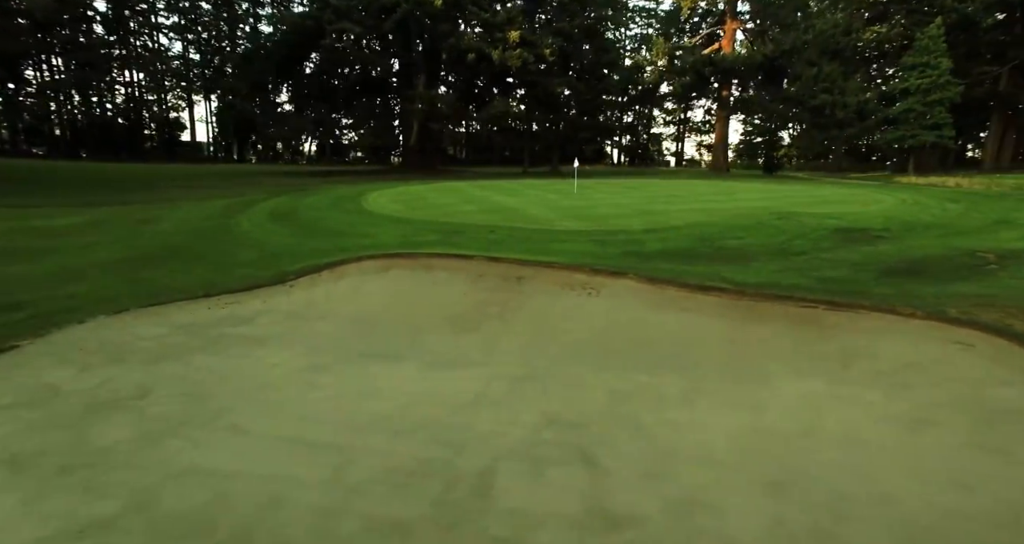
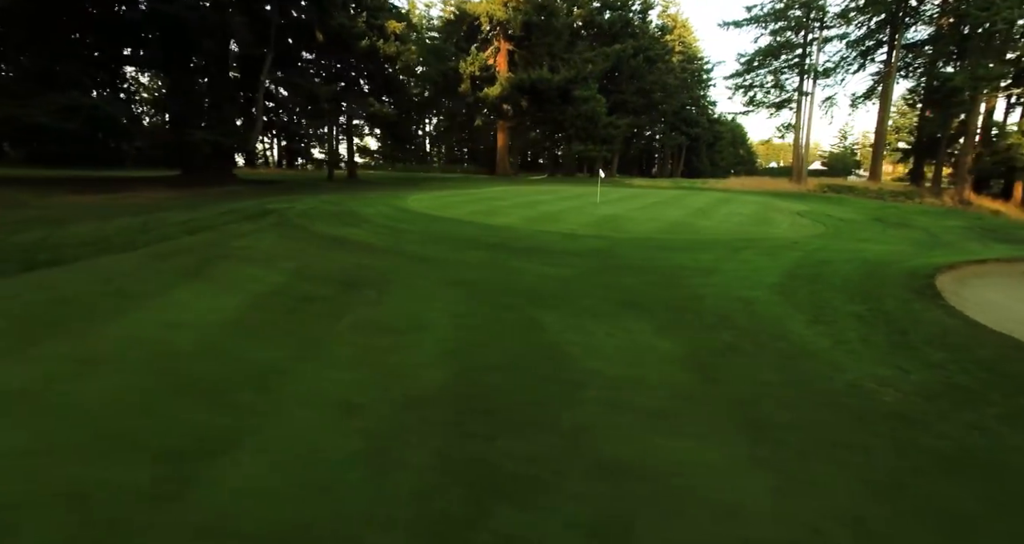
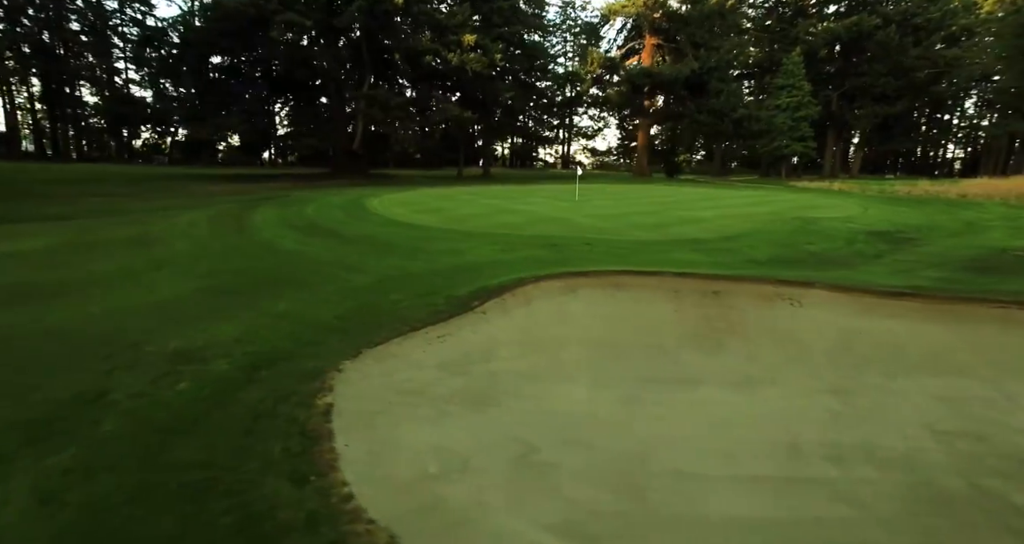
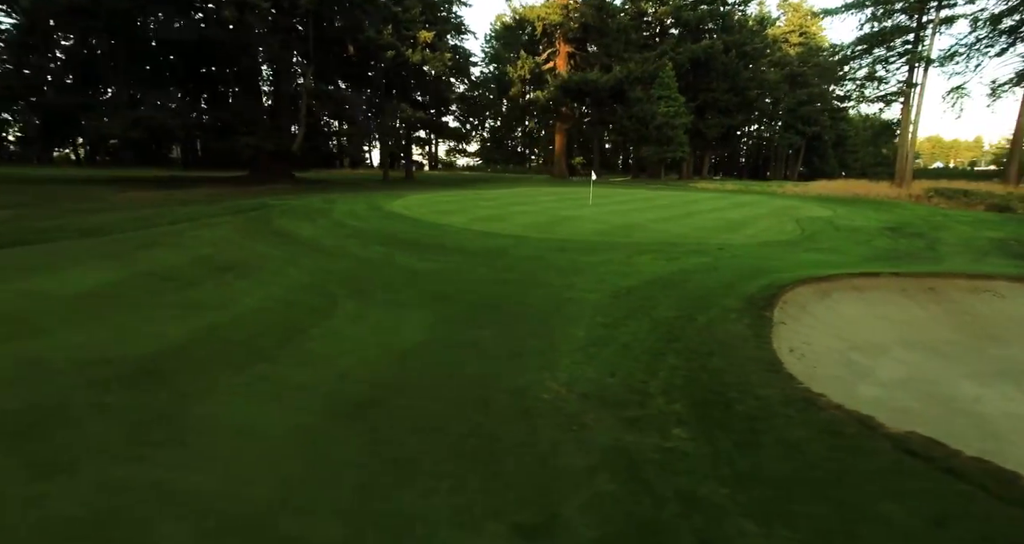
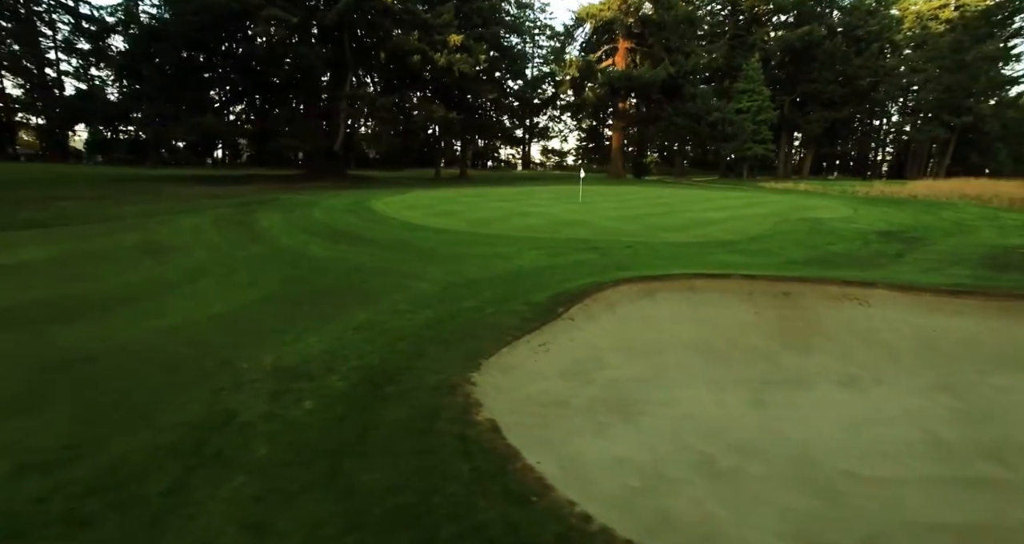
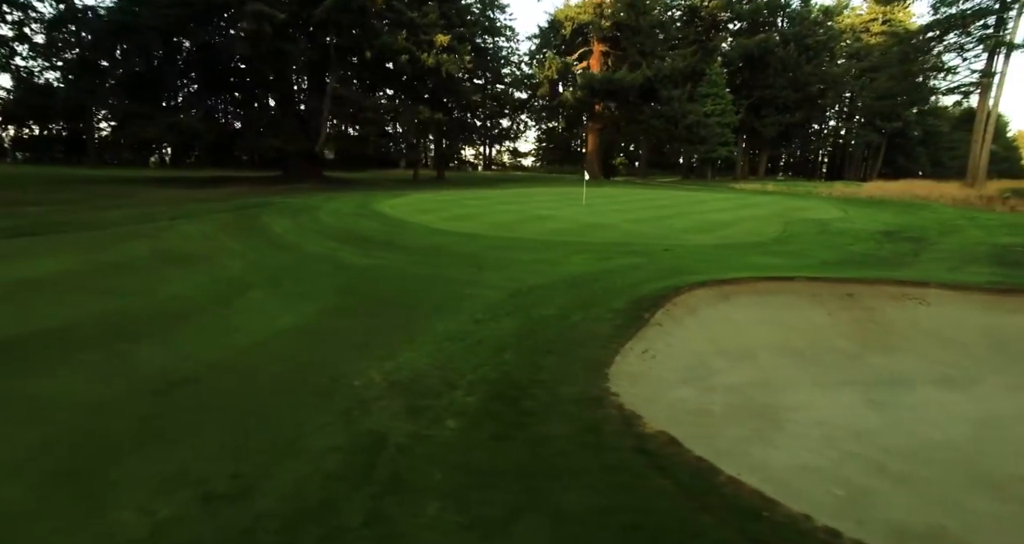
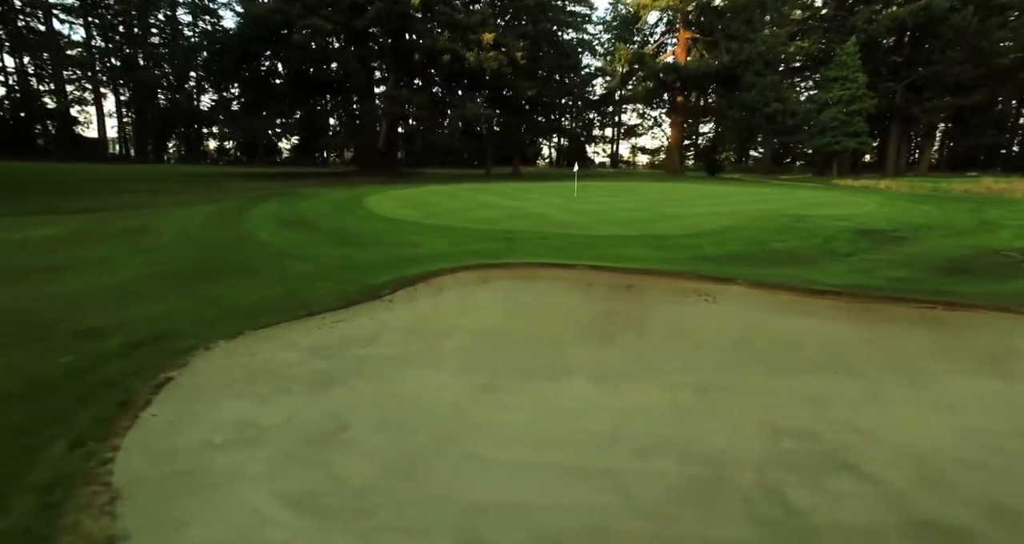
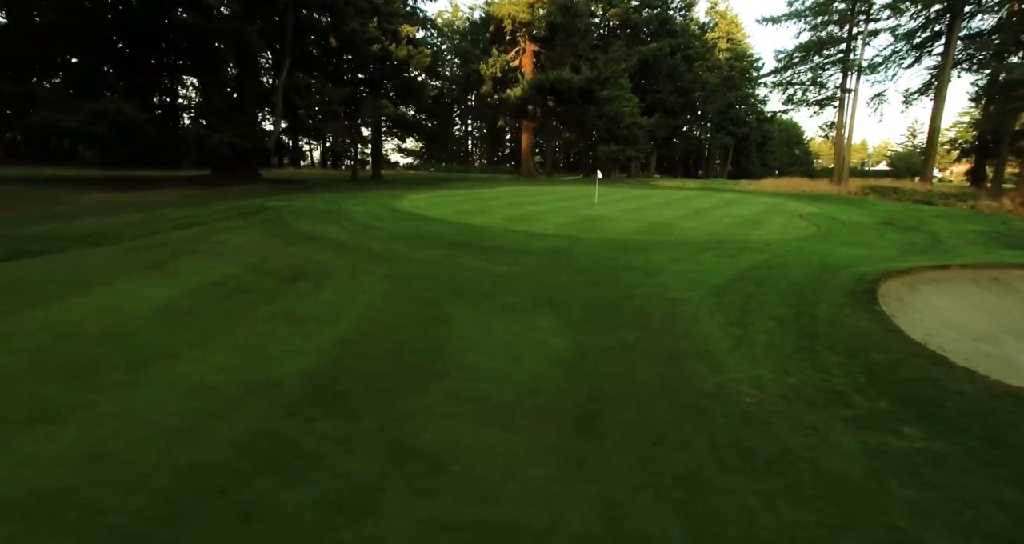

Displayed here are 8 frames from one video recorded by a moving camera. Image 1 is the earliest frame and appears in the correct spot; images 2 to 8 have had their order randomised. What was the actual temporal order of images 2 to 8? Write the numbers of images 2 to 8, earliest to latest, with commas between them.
7, 3, 5, 6, 4, 8, 2
